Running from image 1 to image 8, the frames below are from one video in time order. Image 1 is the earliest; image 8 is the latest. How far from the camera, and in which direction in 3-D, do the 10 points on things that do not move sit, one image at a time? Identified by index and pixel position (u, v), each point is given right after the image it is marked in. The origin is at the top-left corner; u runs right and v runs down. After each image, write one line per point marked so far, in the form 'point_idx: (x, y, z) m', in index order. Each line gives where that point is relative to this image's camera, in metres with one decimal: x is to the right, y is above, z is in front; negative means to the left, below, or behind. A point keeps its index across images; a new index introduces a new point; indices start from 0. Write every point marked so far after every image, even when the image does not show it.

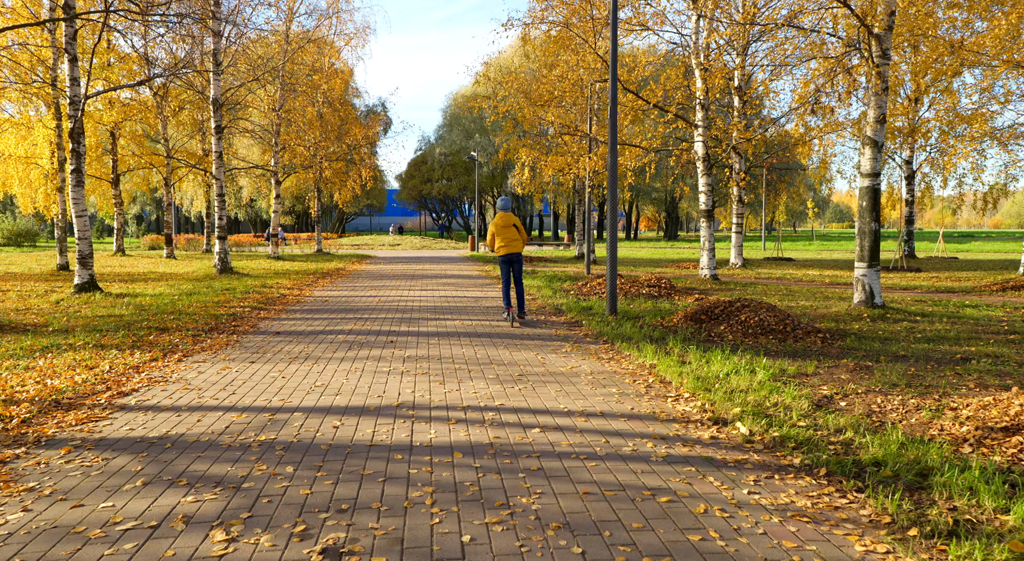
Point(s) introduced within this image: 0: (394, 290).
0: (-2.3, -0.2, +19.0) m
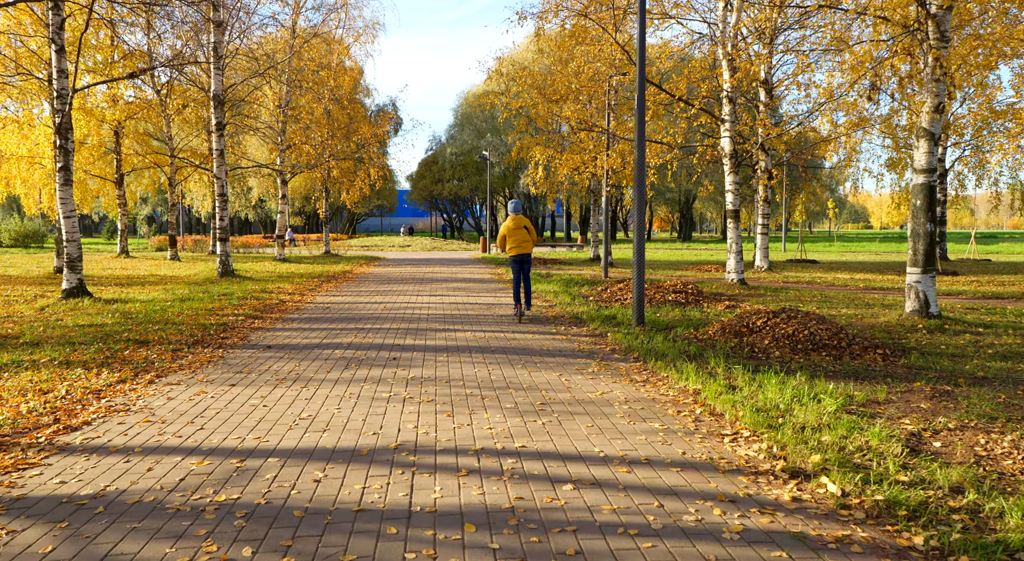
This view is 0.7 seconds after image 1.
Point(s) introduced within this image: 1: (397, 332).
0: (-2.0, -0.3, +17.8) m
1: (-1.4, -0.6, +12.4) m
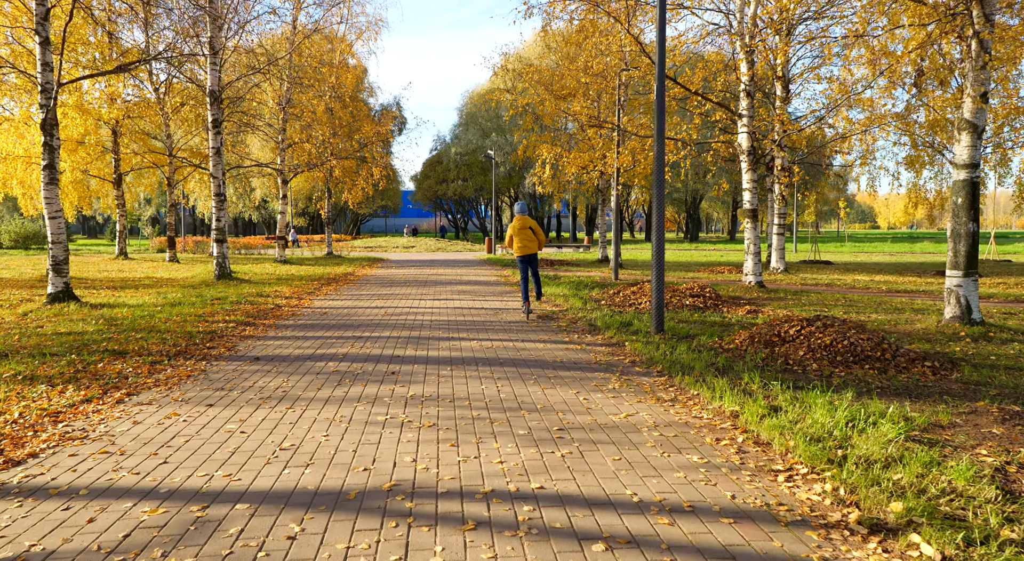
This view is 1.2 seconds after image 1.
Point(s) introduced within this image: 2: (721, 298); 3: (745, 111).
0: (-1.9, -0.3, +16.9) m
1: (-1.3, -0.7, +11.5) m
2: (+3.4, -0.3, +16.1) m
3: (+4.6, +3.4, +19.6) m
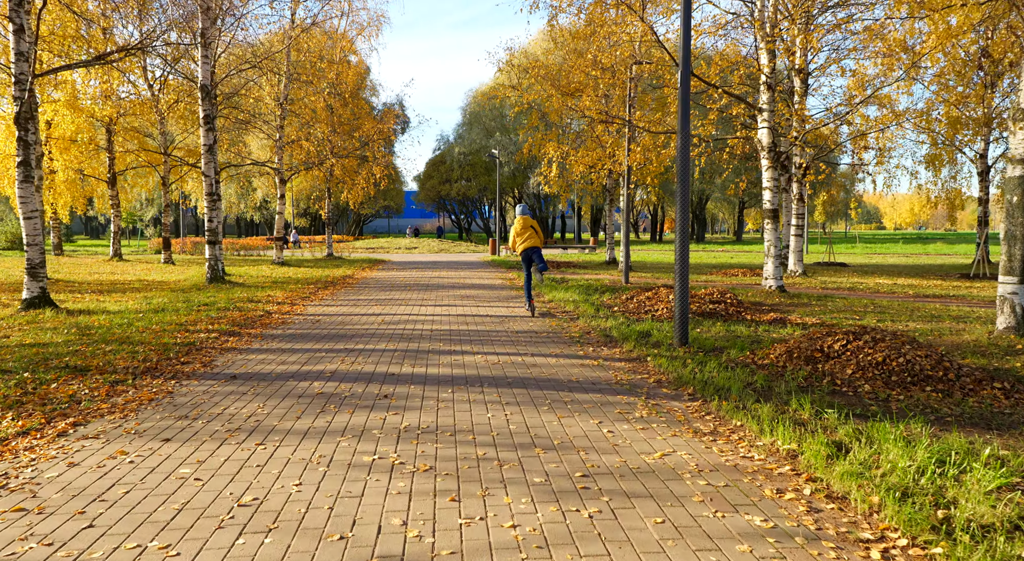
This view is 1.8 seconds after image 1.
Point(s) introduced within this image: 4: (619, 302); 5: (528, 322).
0: (-1.8, -0.4, +15.9) m
1: (-1.2, -0.8, +10.5) m
2: (+3.5, -0.4, +15.0) m
3: (+4.8, +3.3, +18.5) m
4: (+1.8, -0.4, +16.3) m
5: (+0.2, -0.6, +12.8) m
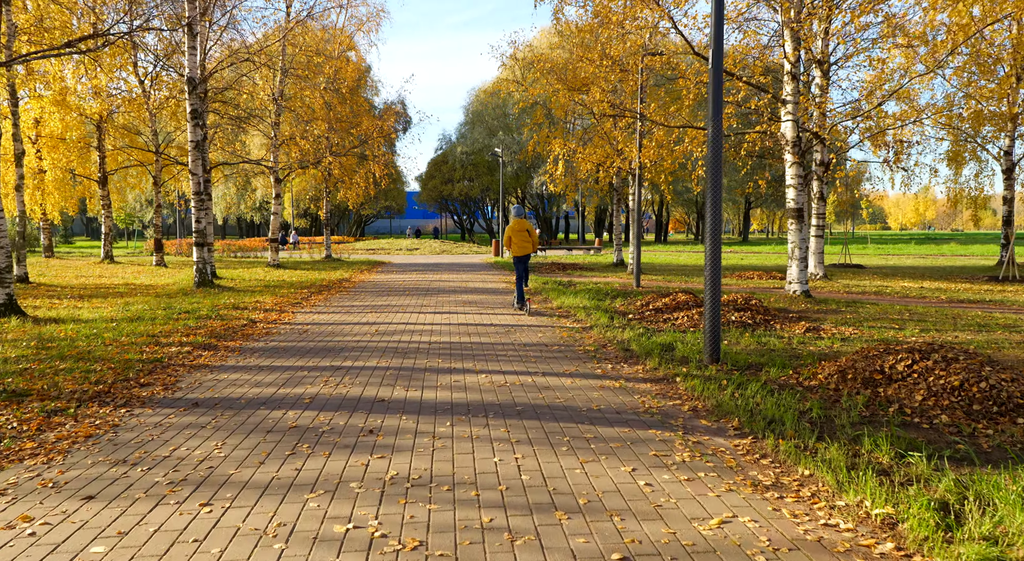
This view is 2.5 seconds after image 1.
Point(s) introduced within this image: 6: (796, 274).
0: (-1.7, -0.5, +14.7) m
1: (-1.1, -0.8, +9.3) m
2: (+3.6, -0.4, +13.8) m
3: (+4.9, +3.2, +17.3) m
4: (+1.9, -0.4, +15.1) m
5: (+0.3, -0.6, +11.6) m
6: (+5.0, +0.1, +17.1) m
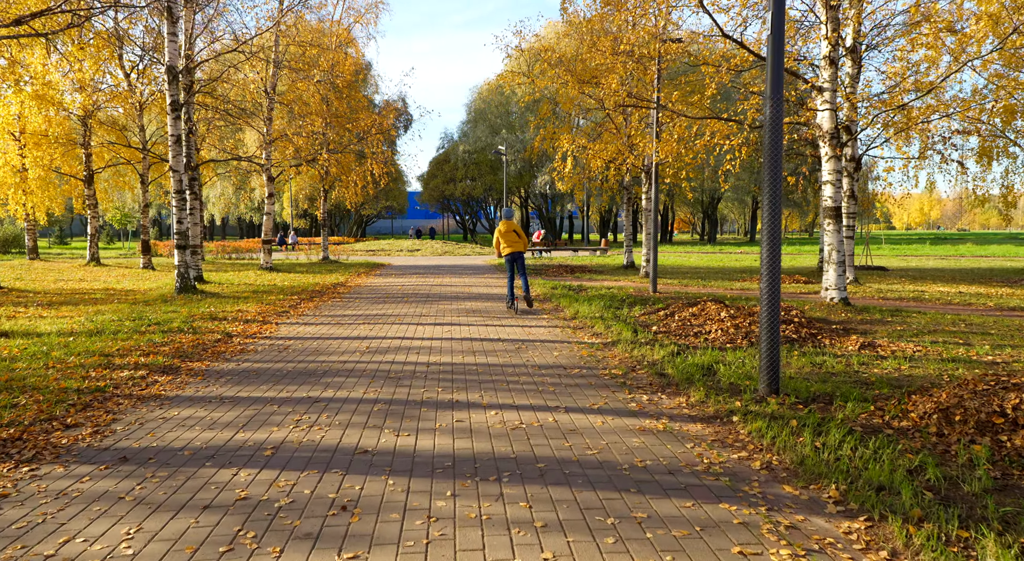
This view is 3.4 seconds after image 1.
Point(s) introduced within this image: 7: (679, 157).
0: (-1.6, -0.6, +13.1) m
1: (-1.0, -0.9, +7.7) m
2: (+3.8, -0.5, +12.2) m
3: (+5.0, +3.1, +15.7) m
4: (+2.0, -0.5, +13.5) m
5: (+0.4, -0.7, +10.0) m
6: (+5.1, 0.0, +15.5) m
7: (+3.3, +2.5, +19.5) m
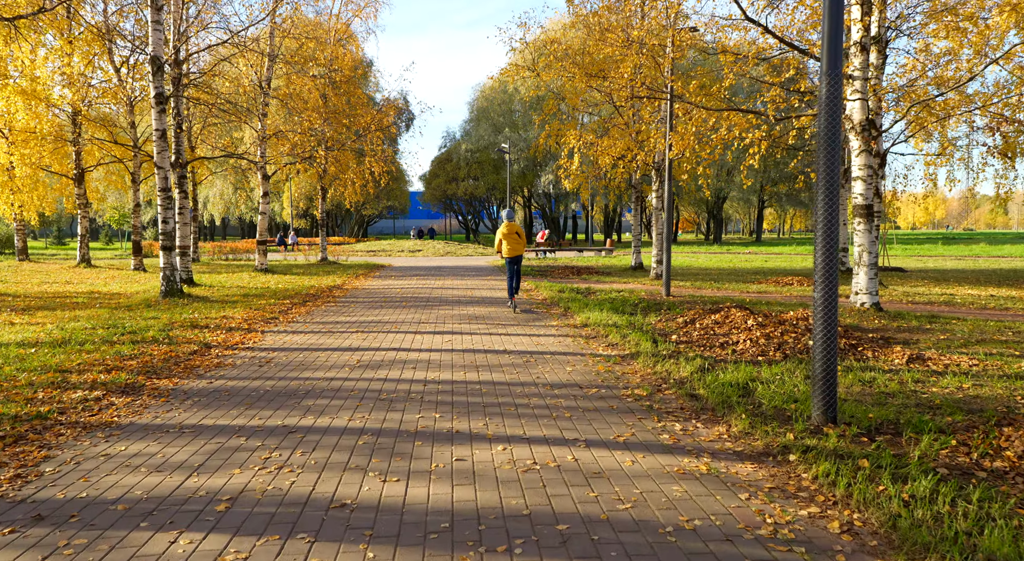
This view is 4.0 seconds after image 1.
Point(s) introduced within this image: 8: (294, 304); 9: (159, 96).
0: (-1.5, -0.7, +12.0) m
1: (-1.0, -1.0, +6.6) m
2: (+3.8, -0.6, +11.1) m
3: (+5.1, +3.1, +14.5) m
4: (+2.1, -0.6, +12.4) m
5: (+0.5, -0.8, +8.9) m
6: (+5.2, 0.0, +14.4) m
7: (+3.4, +2.4, +18.4) m
8: (-4.0, -0.4, +17.9) m
9: (-6.8, +3.6, +18.8) m
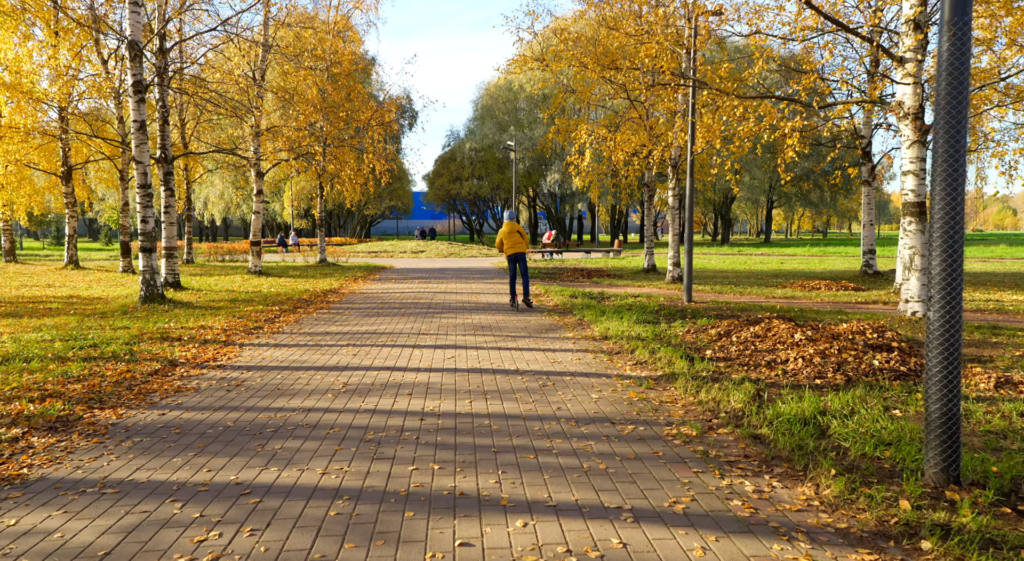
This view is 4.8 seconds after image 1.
0: (-1.4, -0.7, +10.5) m
1: (-0.8, -1.1, +5.1) m
2: (+4.0, -0.7, +9.6) m
3: (+5.2, +3.0, +13.0) m
4: (+2.2, -0.7, +10.9) m
5: (+0.6, -0.9, +7.4) m
6: (+5.3, -0.1, +12.9) m
7: (+3.6, +2.4, +16.9) m
8: (-3.9, -0.5, +16.4) m
9: (-6.6, +3.5, +17.4) m
